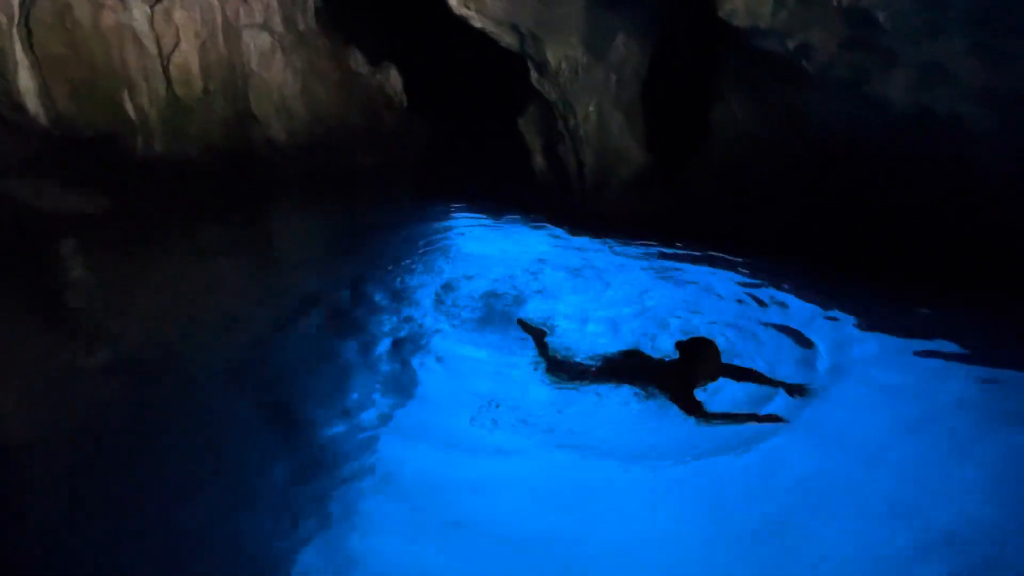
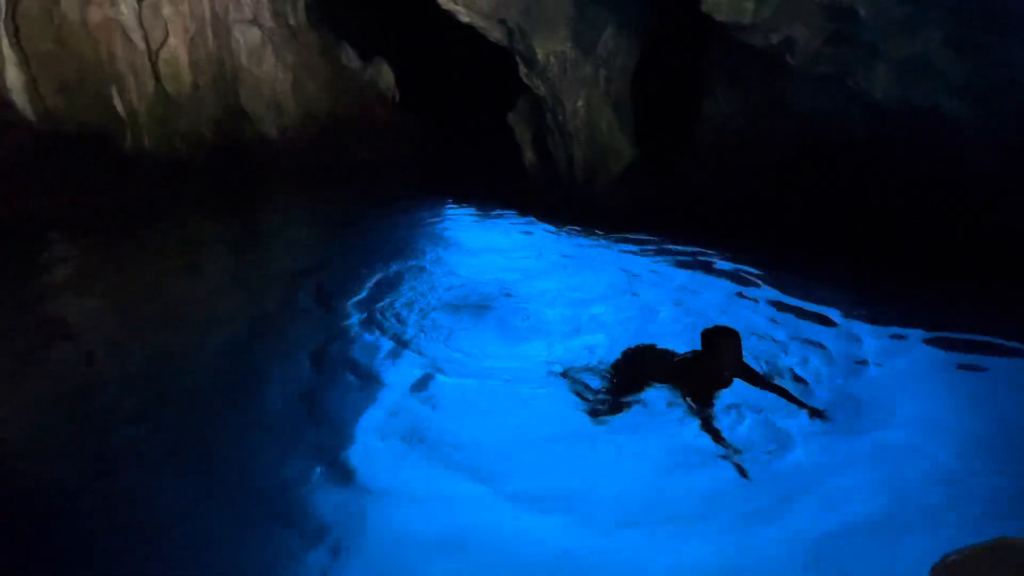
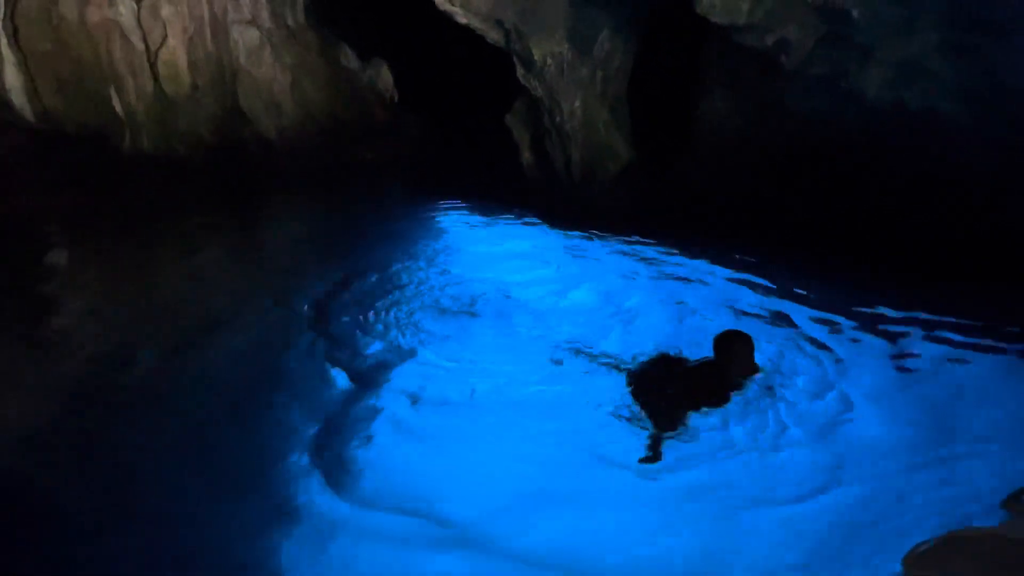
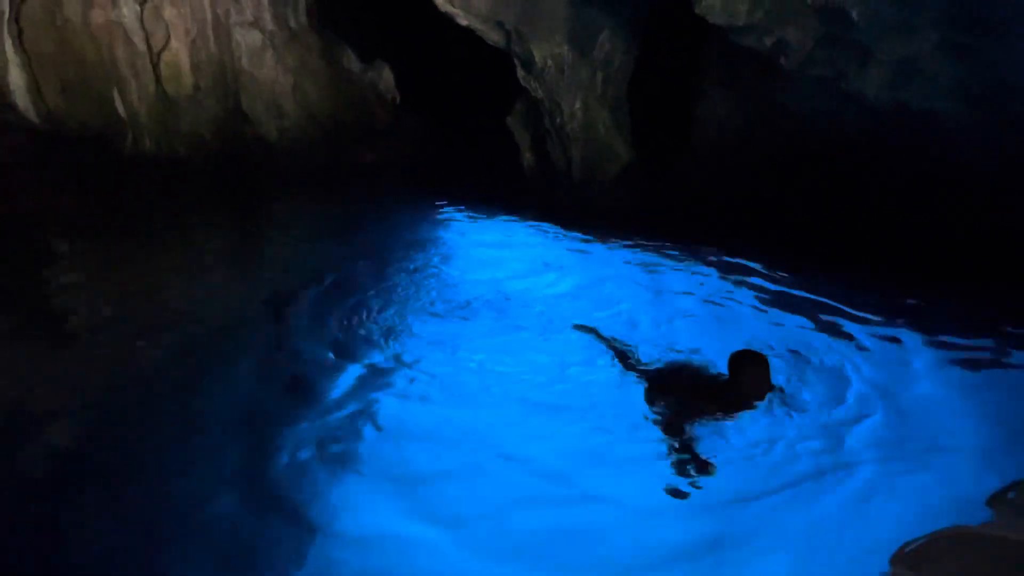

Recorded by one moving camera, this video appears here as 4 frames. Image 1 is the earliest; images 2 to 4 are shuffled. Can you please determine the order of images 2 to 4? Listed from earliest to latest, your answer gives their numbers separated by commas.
2, 3, 4
